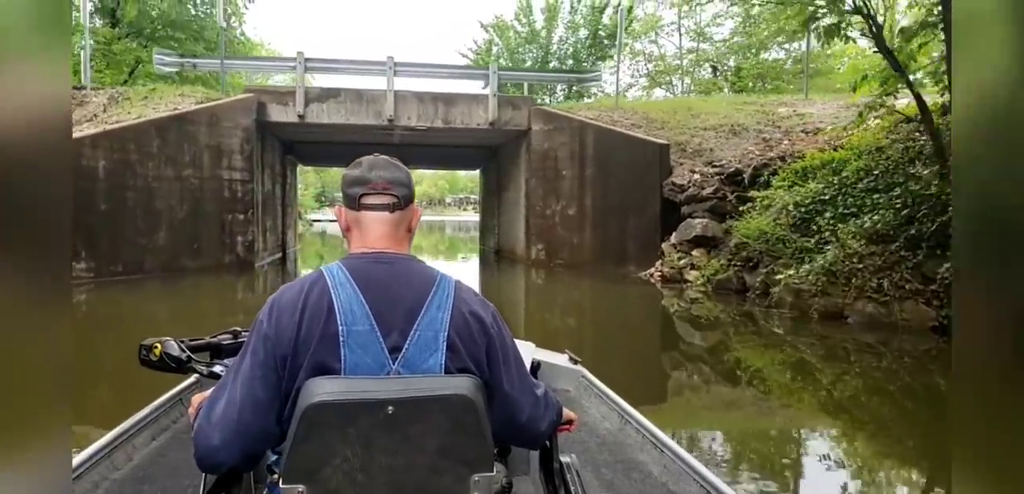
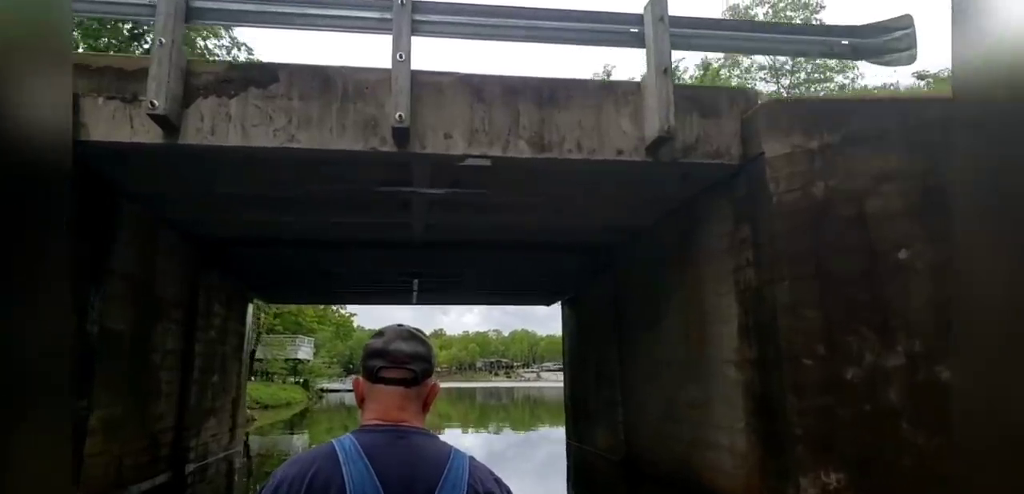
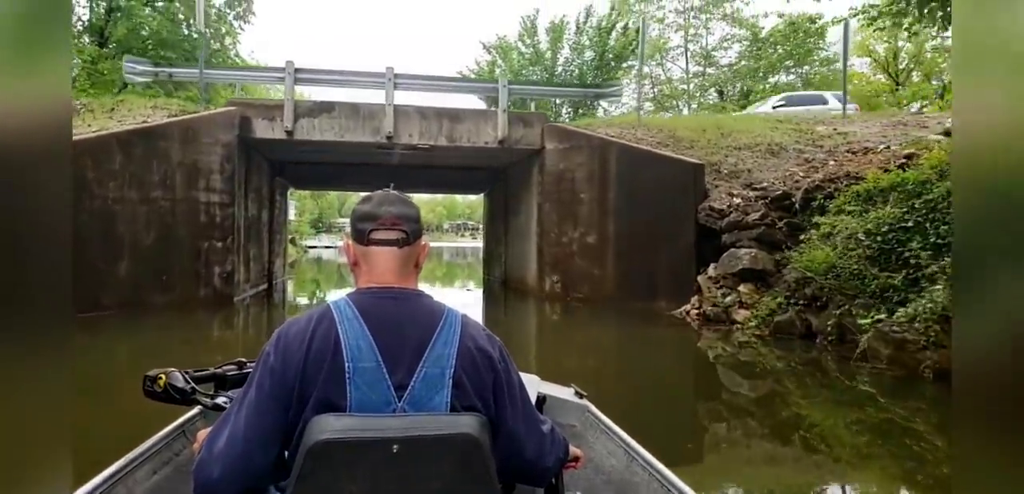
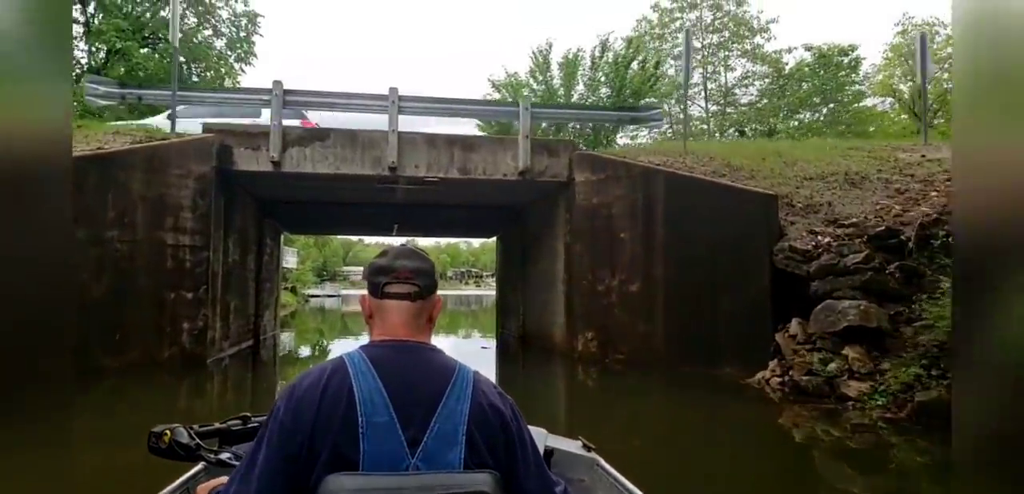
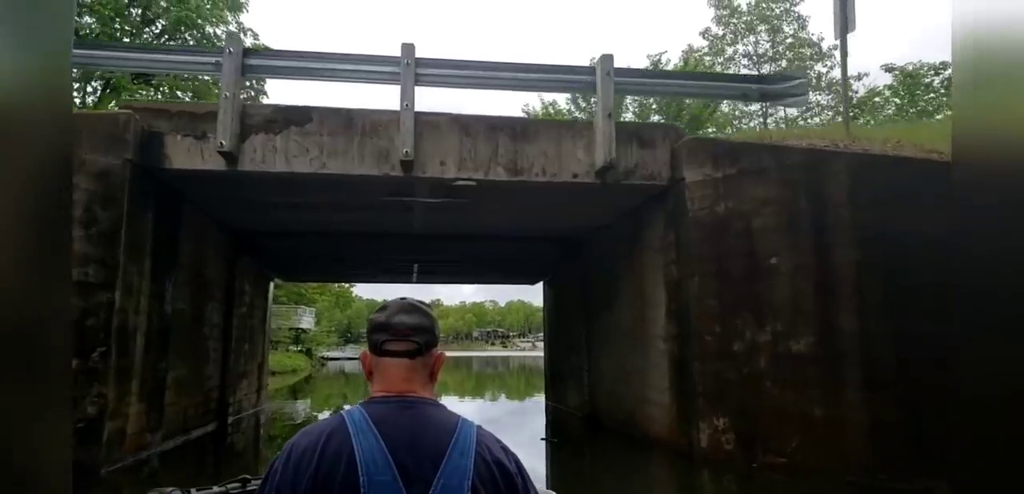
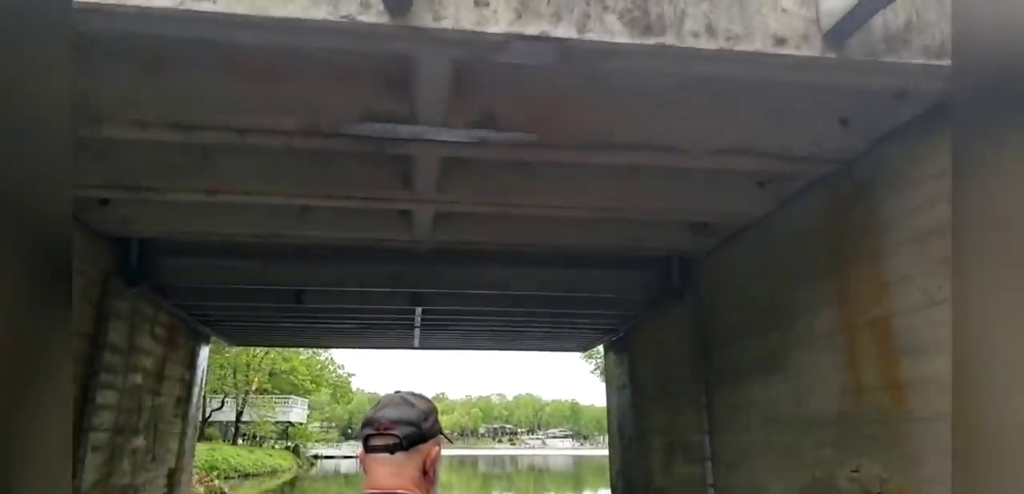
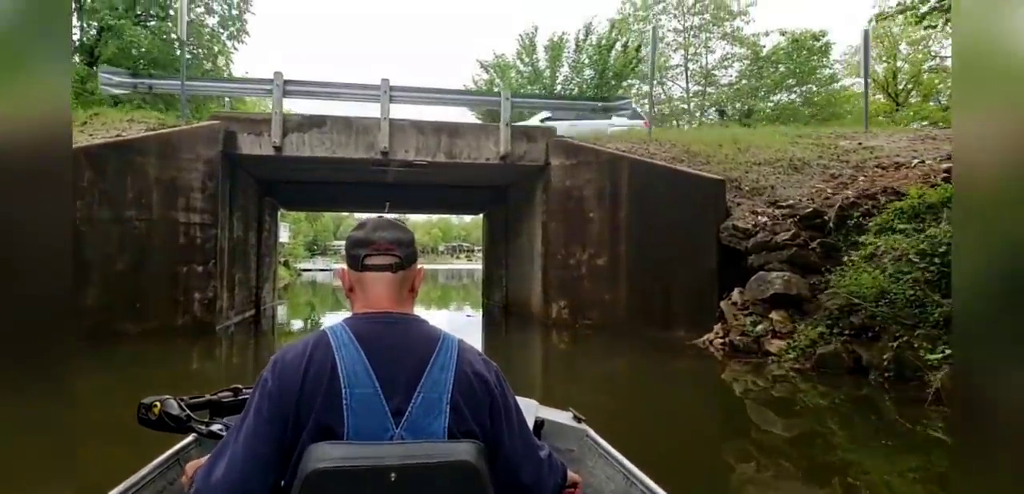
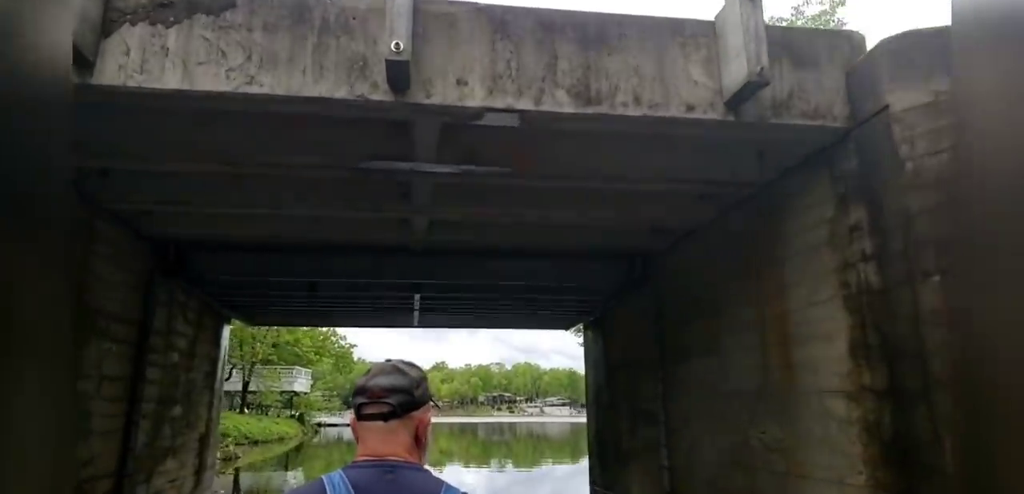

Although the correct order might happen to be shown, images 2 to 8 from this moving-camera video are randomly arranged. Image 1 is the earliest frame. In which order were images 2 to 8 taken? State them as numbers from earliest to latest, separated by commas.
3, 7, 4, 5, 2, 8, 6
